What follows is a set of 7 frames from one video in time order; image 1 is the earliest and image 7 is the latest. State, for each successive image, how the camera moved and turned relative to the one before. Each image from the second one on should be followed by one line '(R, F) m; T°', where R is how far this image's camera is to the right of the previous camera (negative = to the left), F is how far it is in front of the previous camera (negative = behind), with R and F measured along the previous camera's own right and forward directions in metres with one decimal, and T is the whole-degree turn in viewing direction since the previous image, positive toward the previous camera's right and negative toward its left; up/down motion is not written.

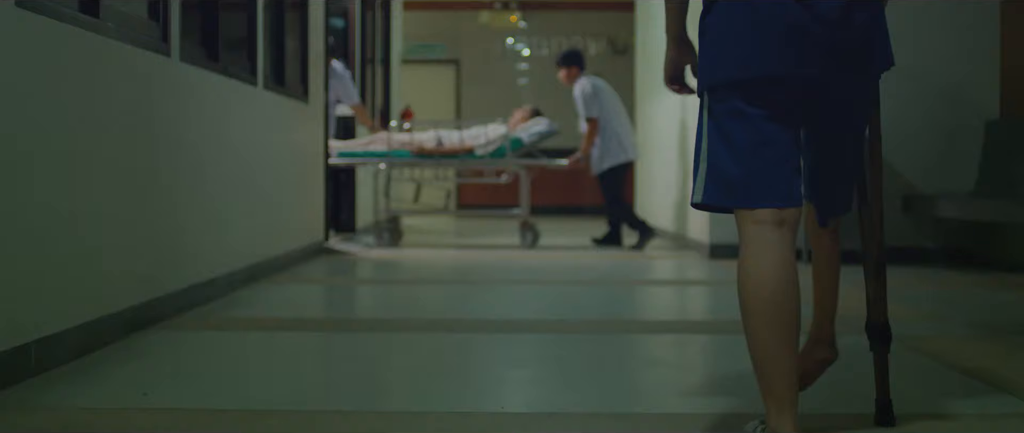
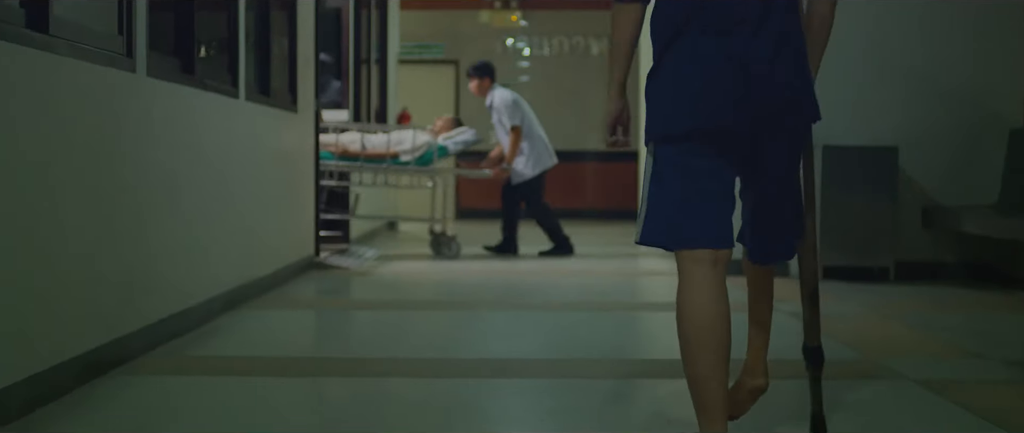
(0.0, +0.3) m; 0°
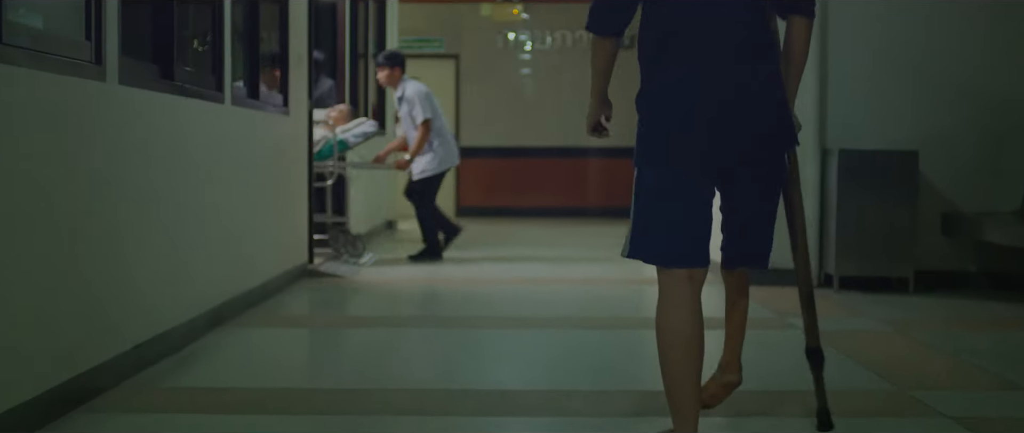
(0.0, +0.2) m; 0°
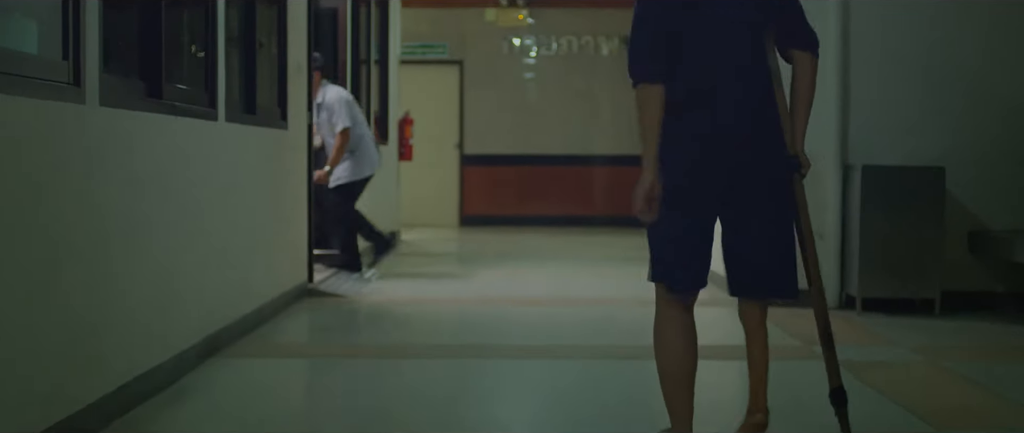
(0.0, +0.2) m; 0°
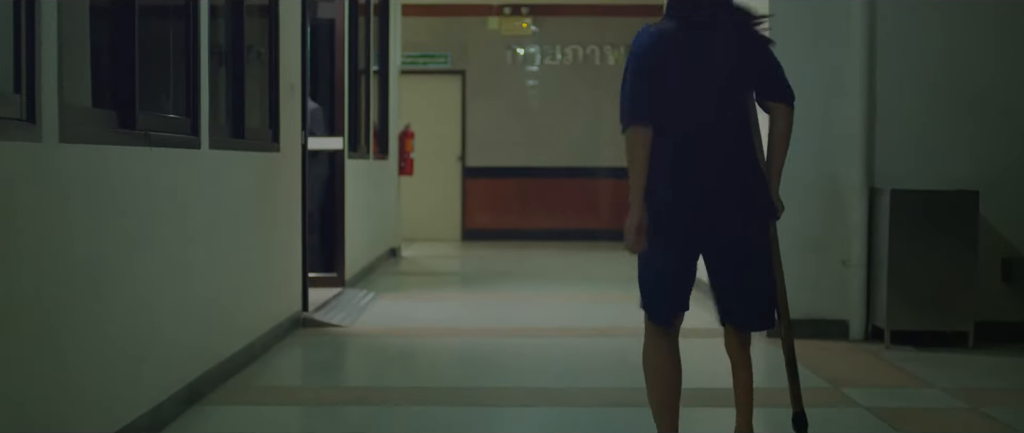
(0.0, +0.3) m; 0°
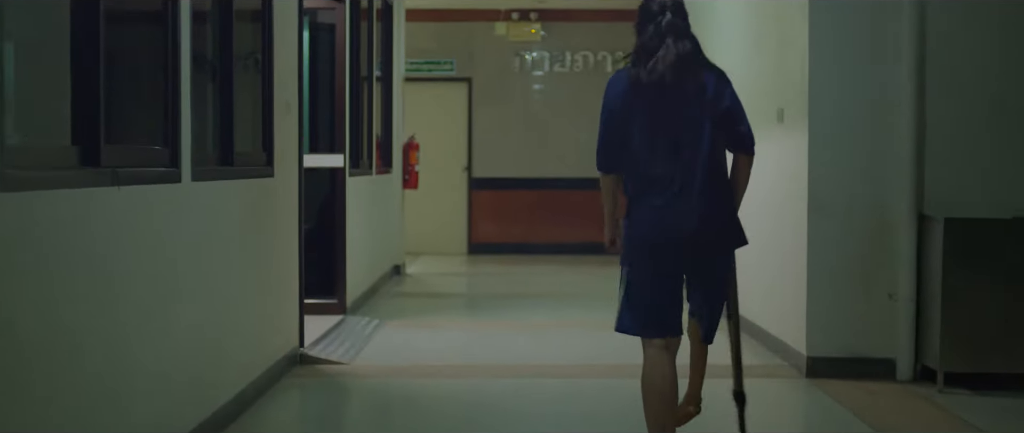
(-0.1, +0.4) m; 0°
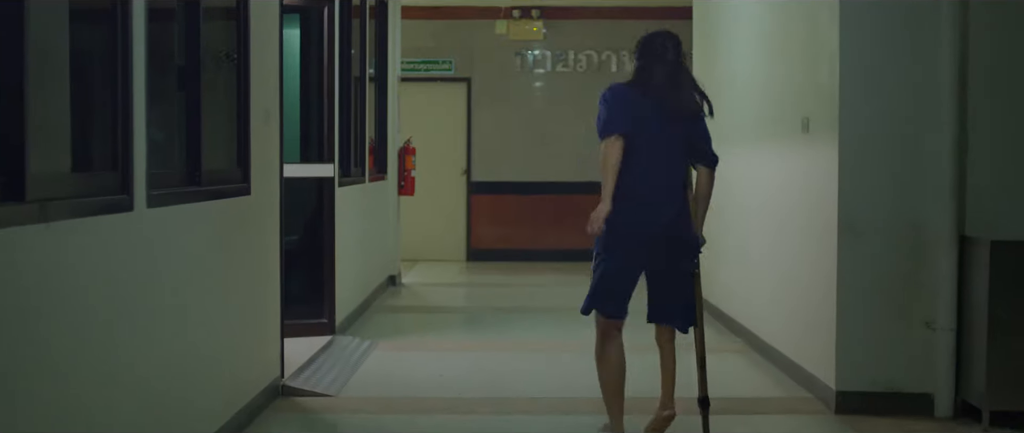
(0.0, +0.4) m; 0°
